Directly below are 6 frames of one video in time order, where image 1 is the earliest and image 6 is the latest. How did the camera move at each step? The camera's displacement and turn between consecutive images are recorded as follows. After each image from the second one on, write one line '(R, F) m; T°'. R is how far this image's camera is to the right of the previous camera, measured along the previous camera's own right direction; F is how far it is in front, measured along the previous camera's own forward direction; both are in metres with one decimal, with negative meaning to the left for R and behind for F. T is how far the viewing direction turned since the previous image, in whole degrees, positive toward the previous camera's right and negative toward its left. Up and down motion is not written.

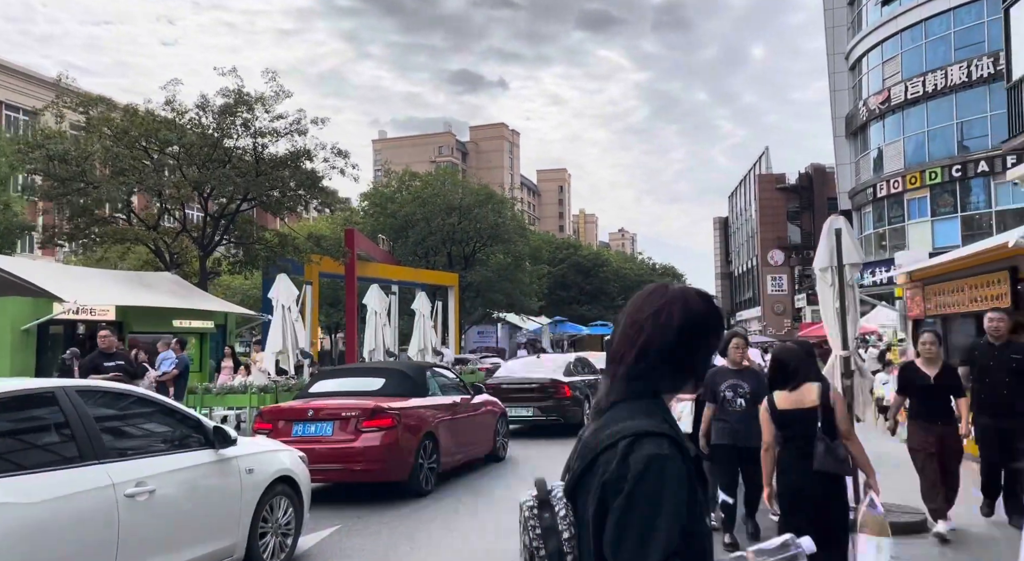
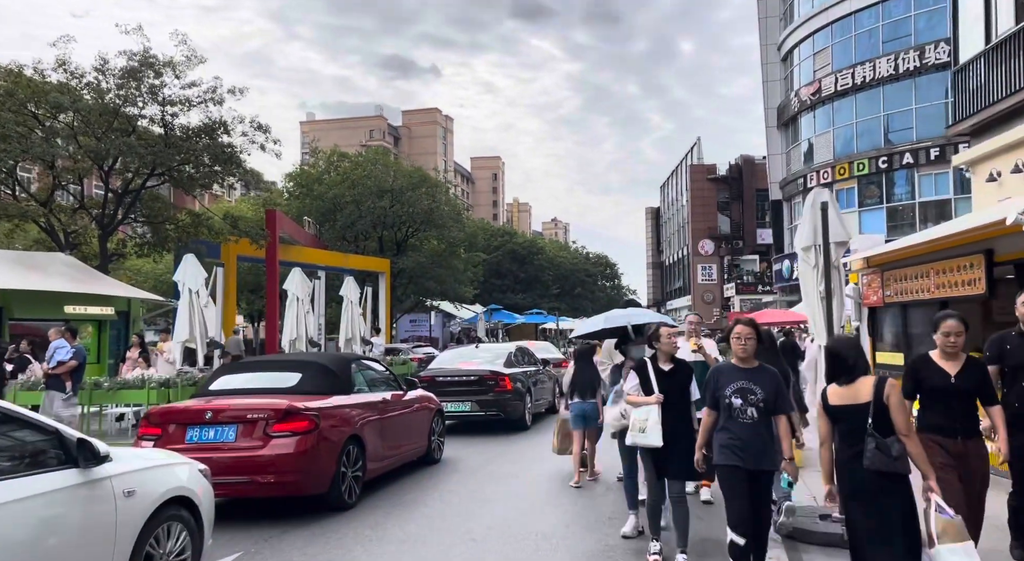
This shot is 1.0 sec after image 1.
(-0.1, +1.2) m; +5°
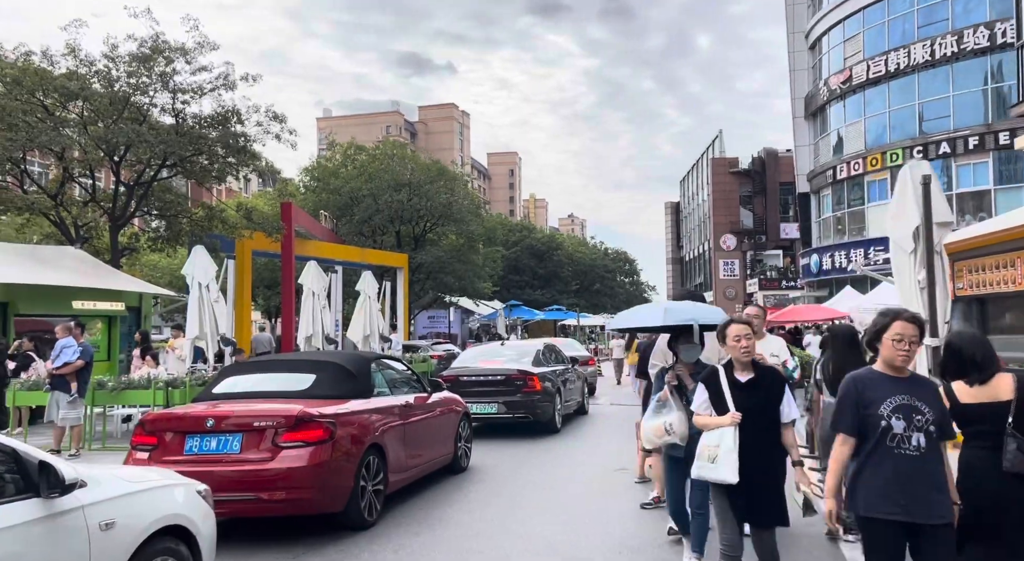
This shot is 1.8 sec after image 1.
(-0.2, +0.8) m; -1°
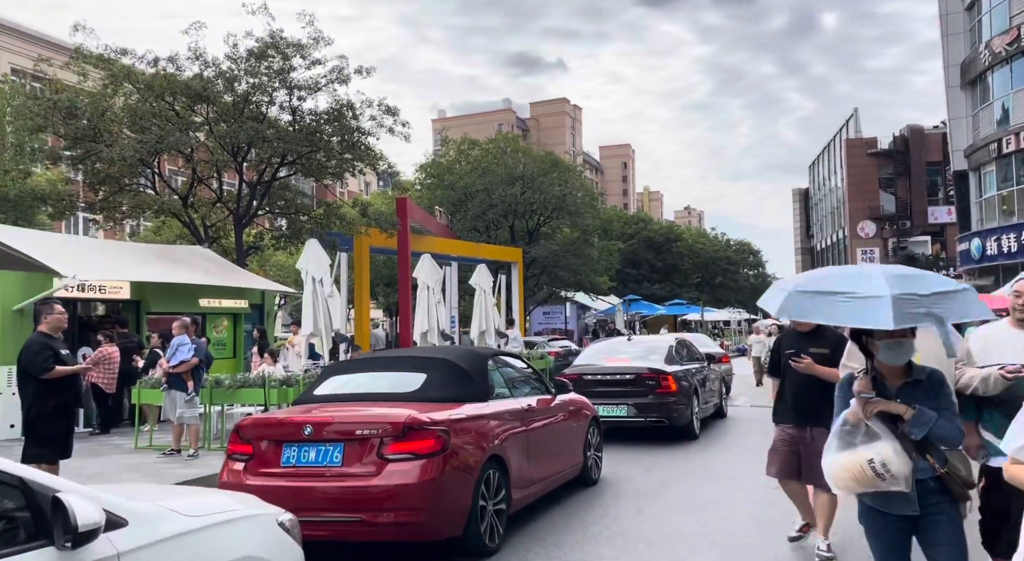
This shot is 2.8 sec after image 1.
(-0.2, +1.0) m; -8°
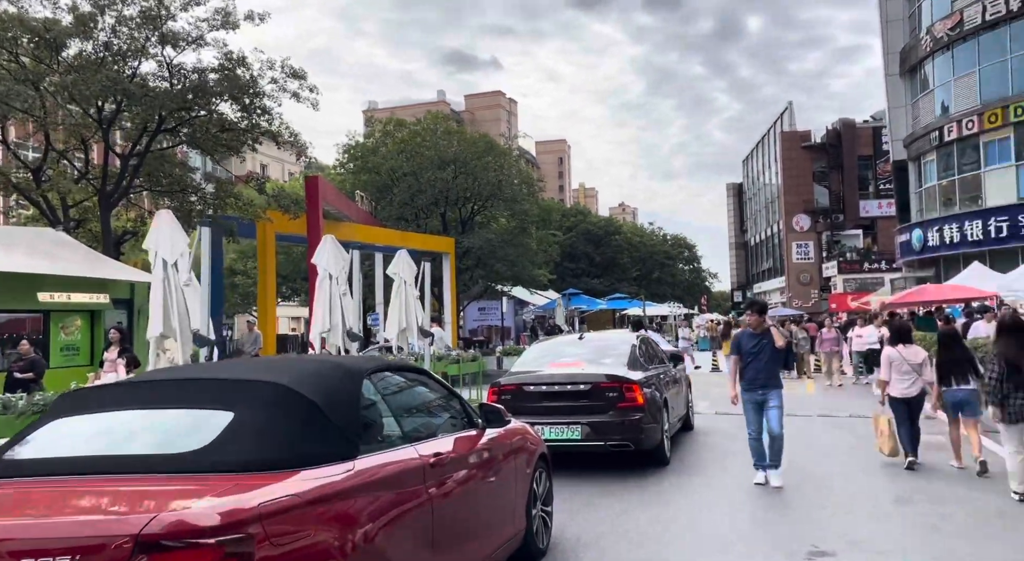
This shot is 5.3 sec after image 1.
(+0.2, +2.7) m; +4°
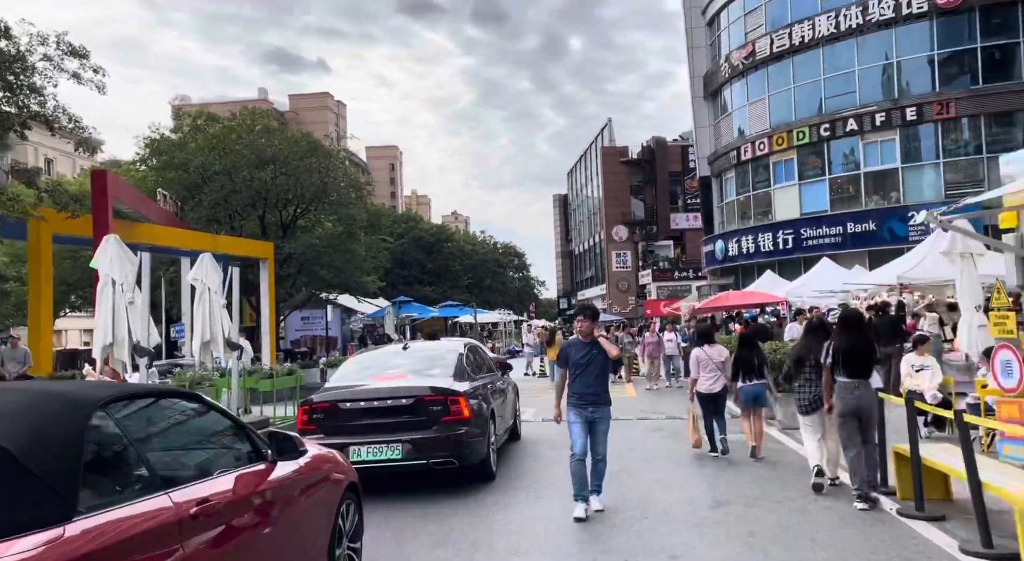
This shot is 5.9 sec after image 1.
(+0.2, +0.7) m; +11°
